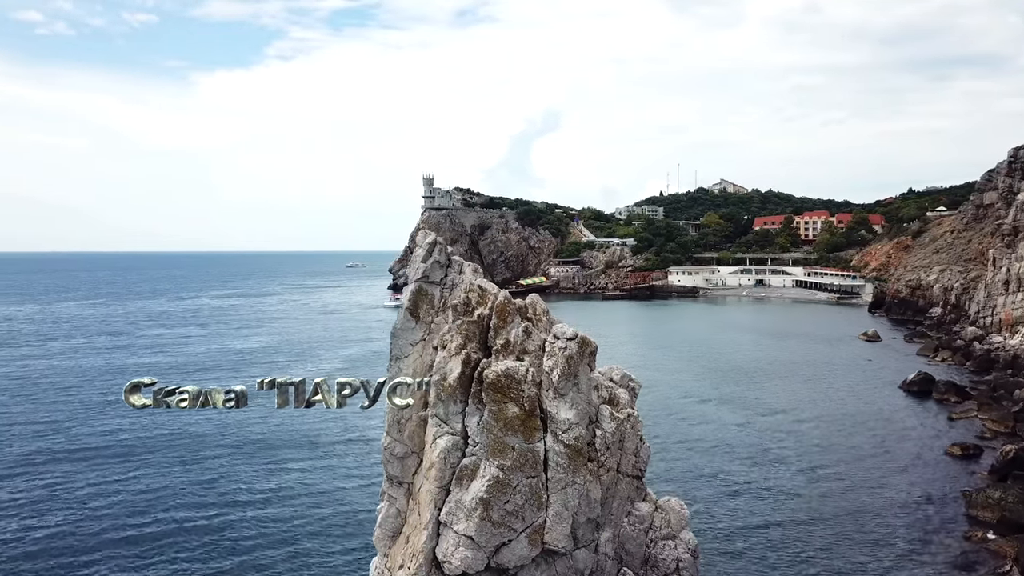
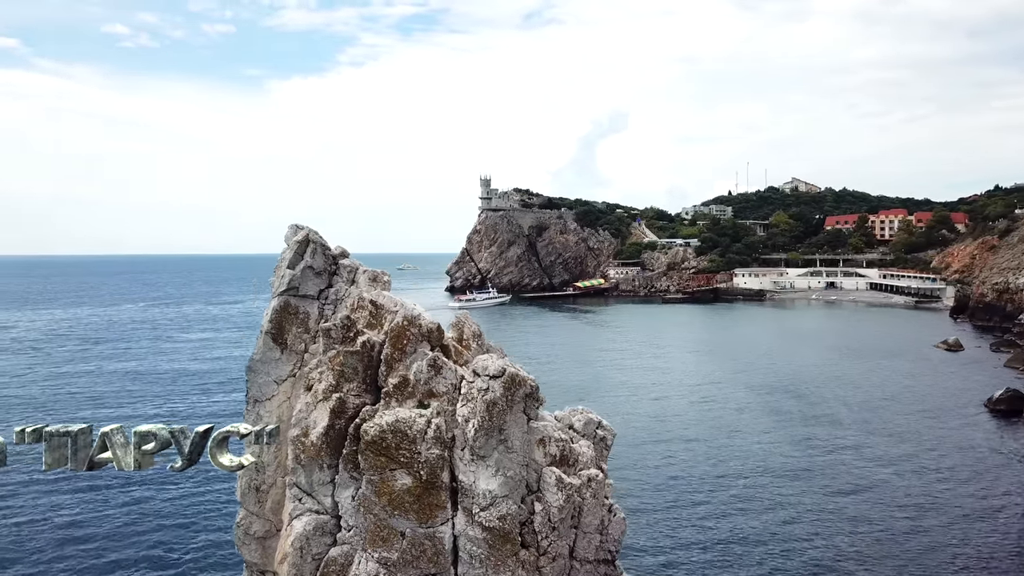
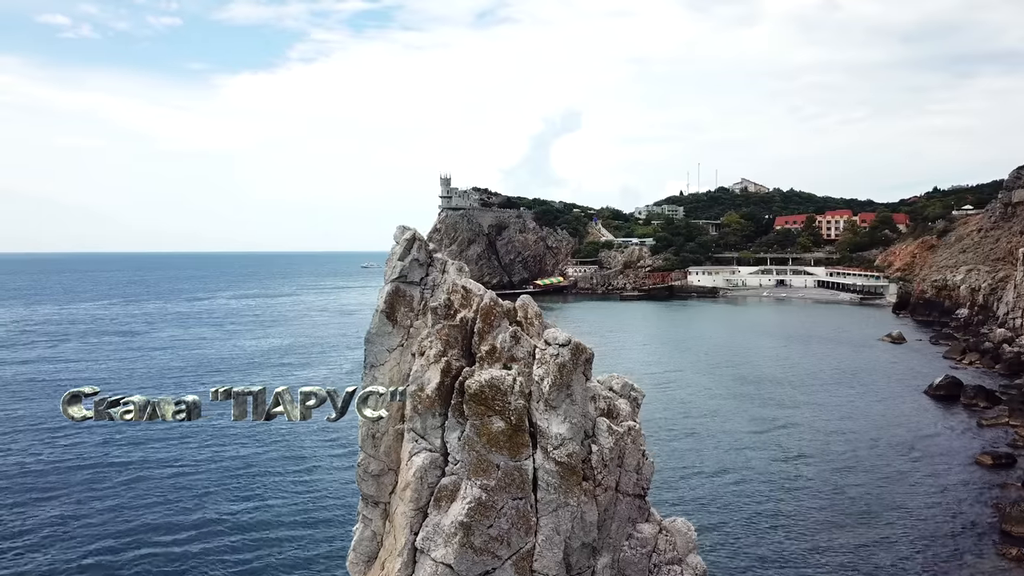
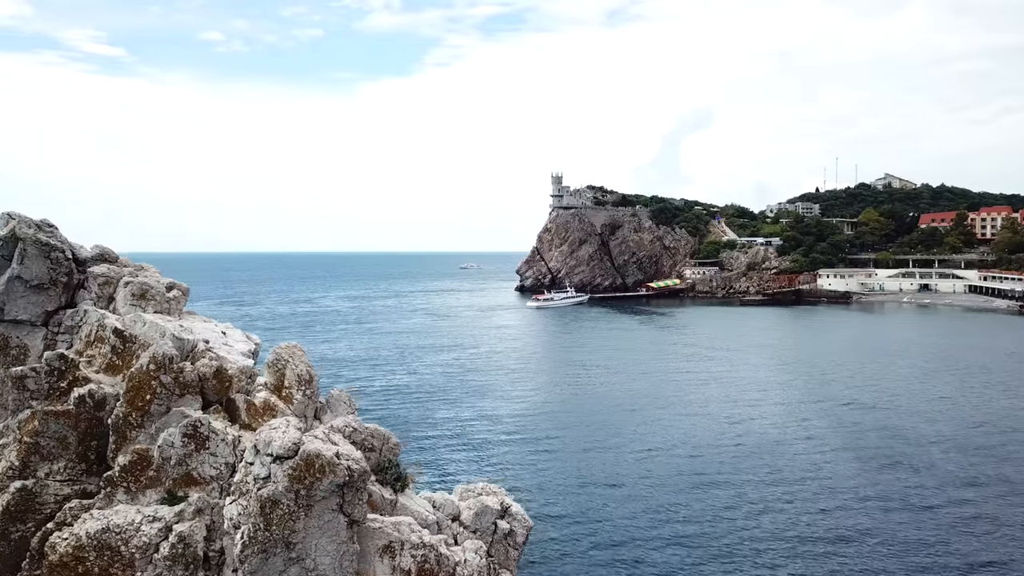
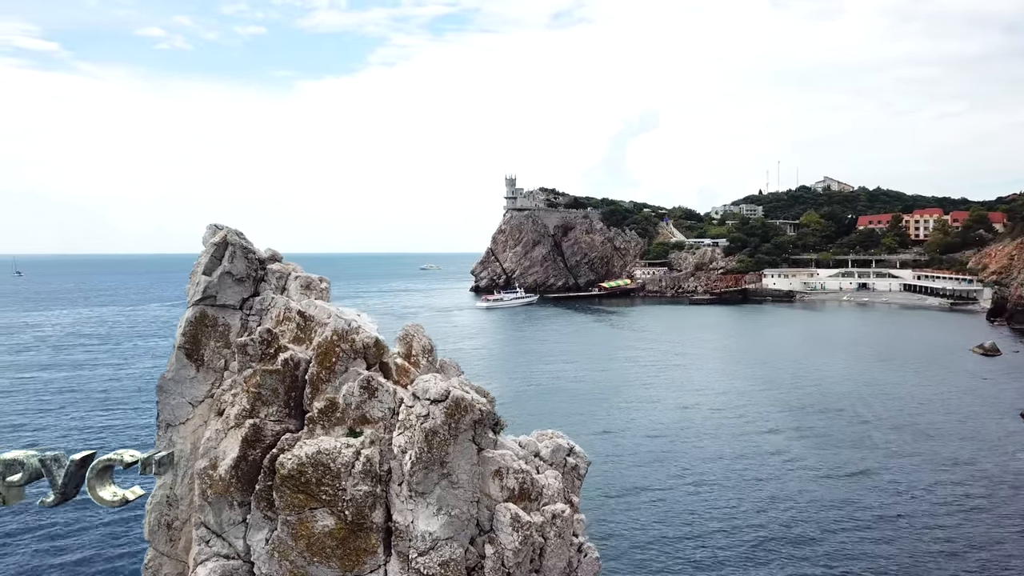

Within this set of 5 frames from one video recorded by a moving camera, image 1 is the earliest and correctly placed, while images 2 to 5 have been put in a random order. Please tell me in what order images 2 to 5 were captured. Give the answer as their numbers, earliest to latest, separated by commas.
3, 2, 5, 4
